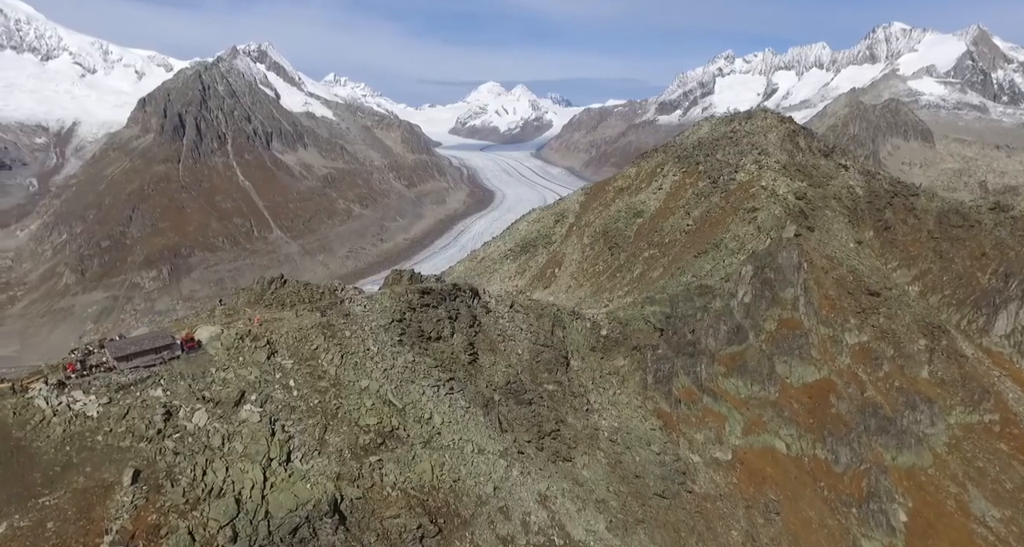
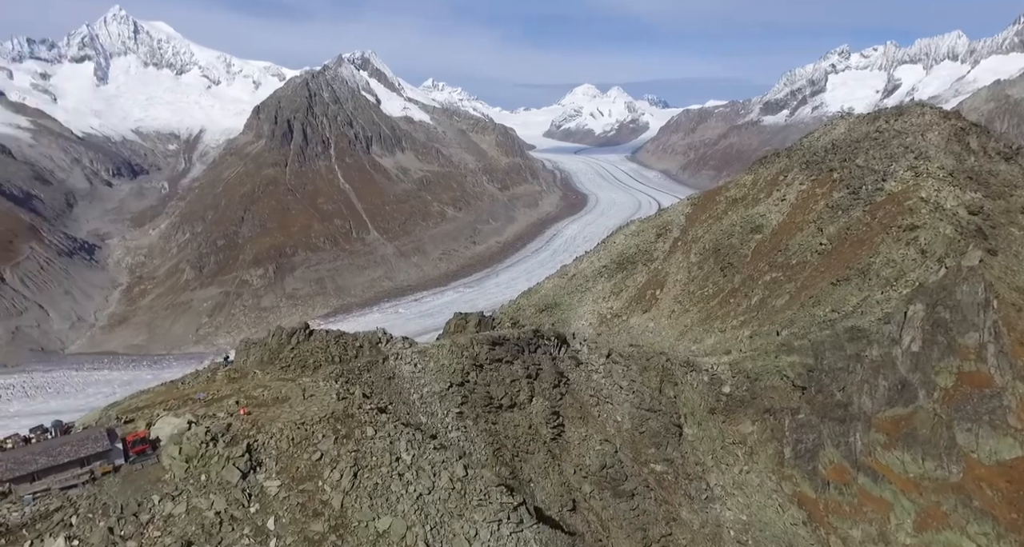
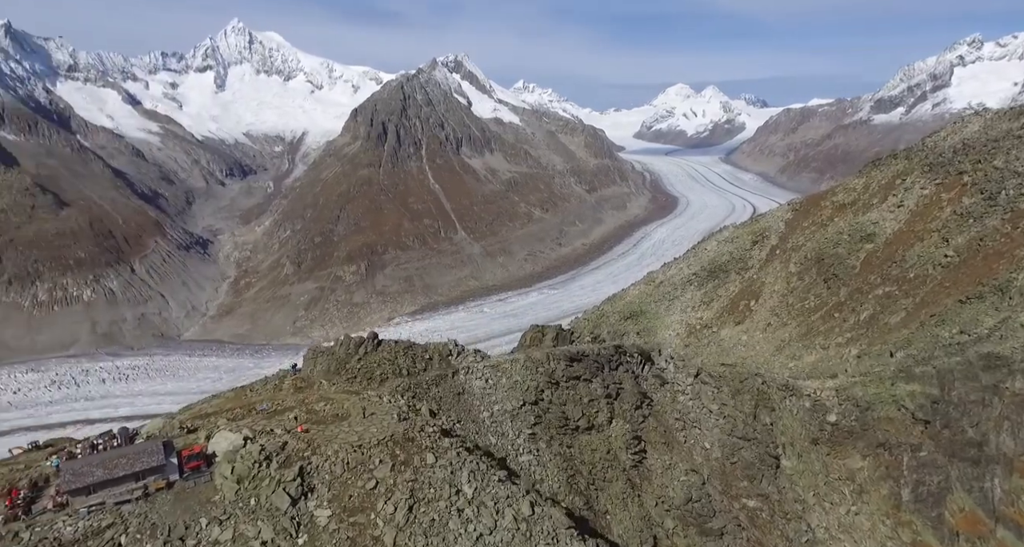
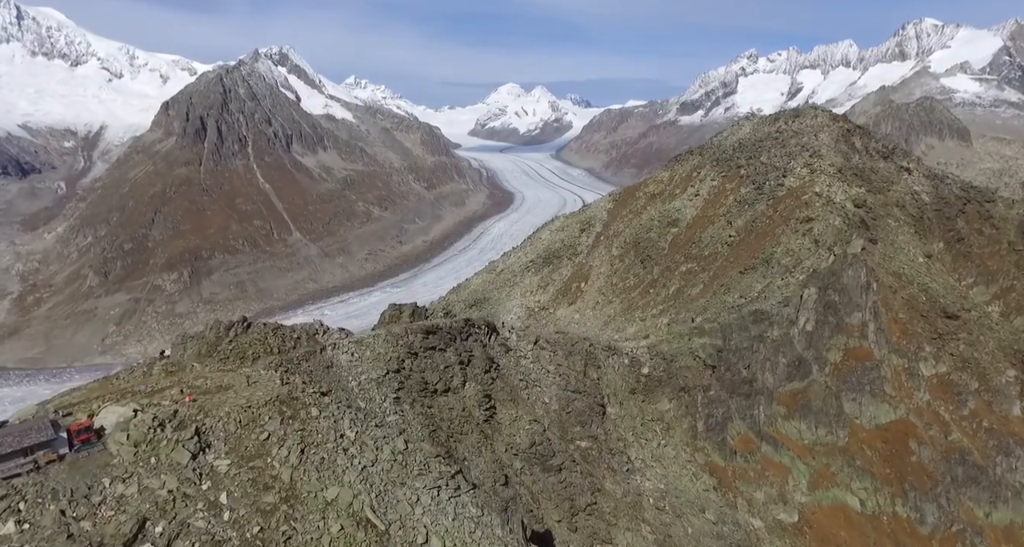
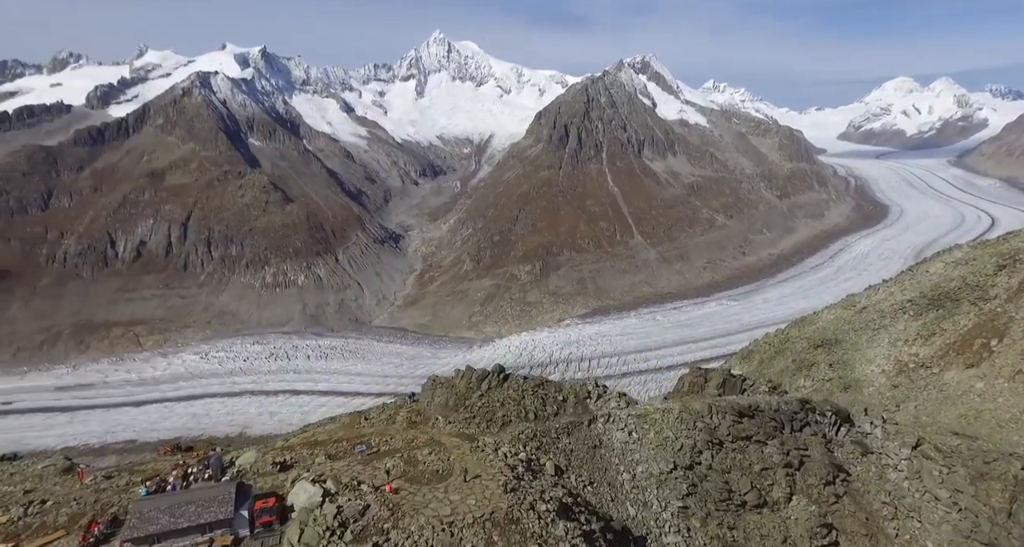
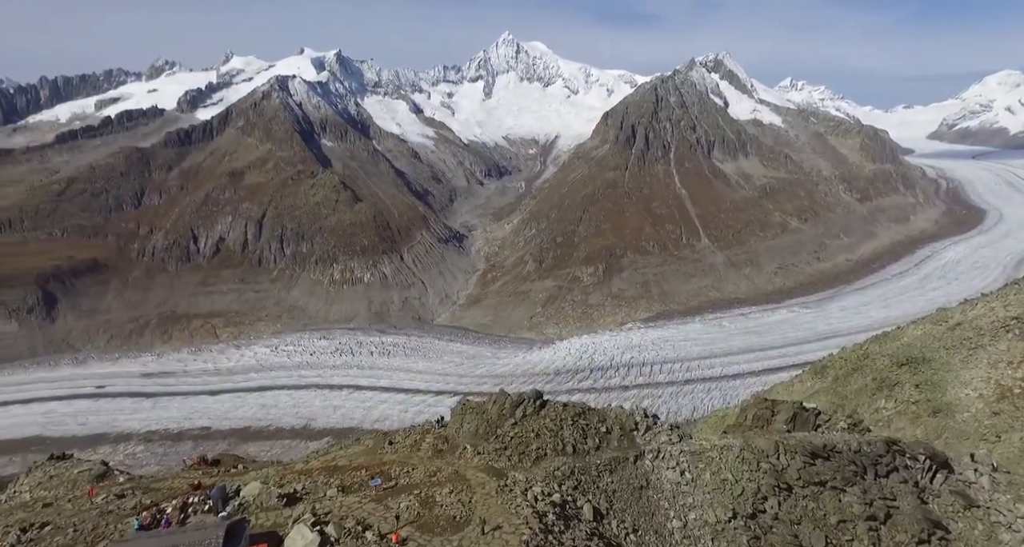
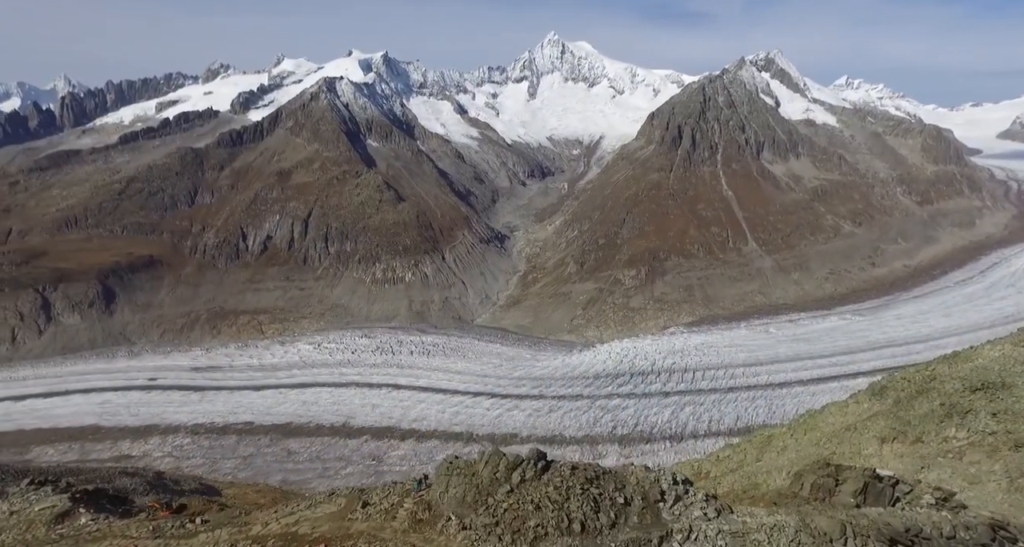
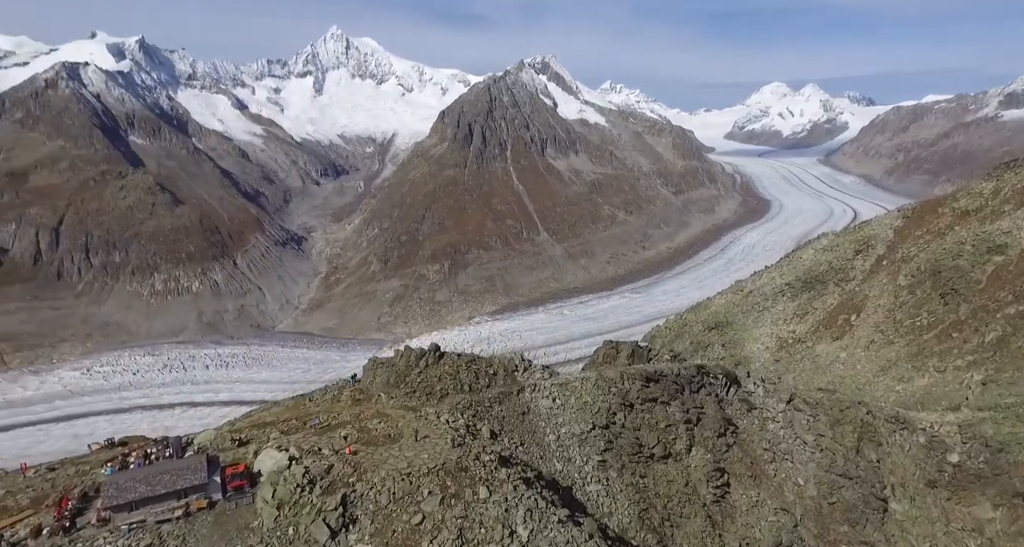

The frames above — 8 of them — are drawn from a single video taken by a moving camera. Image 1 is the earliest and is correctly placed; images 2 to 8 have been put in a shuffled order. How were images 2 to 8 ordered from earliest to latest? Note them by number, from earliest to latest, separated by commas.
4, 2, 3, 8, 5, 6, 7
